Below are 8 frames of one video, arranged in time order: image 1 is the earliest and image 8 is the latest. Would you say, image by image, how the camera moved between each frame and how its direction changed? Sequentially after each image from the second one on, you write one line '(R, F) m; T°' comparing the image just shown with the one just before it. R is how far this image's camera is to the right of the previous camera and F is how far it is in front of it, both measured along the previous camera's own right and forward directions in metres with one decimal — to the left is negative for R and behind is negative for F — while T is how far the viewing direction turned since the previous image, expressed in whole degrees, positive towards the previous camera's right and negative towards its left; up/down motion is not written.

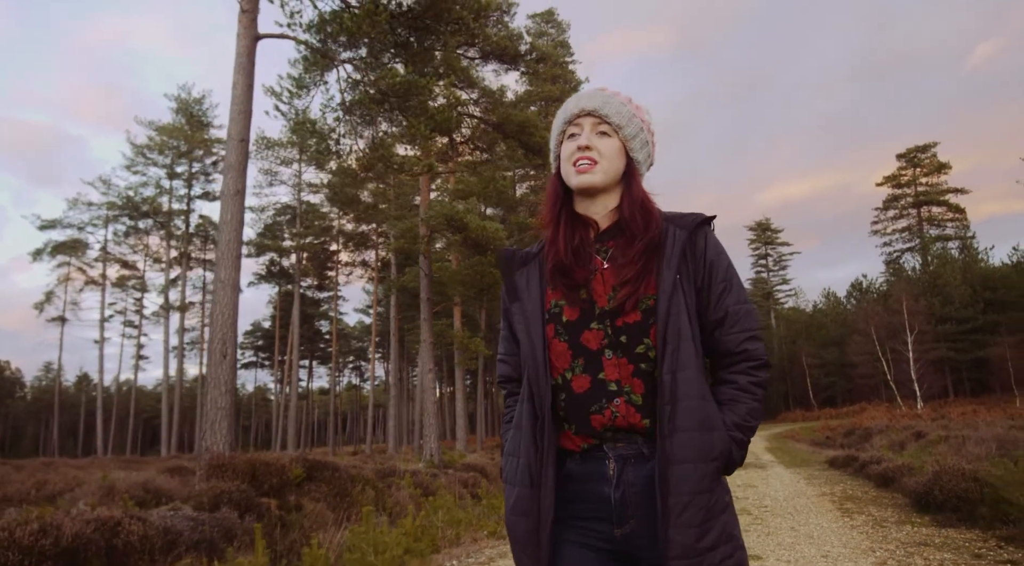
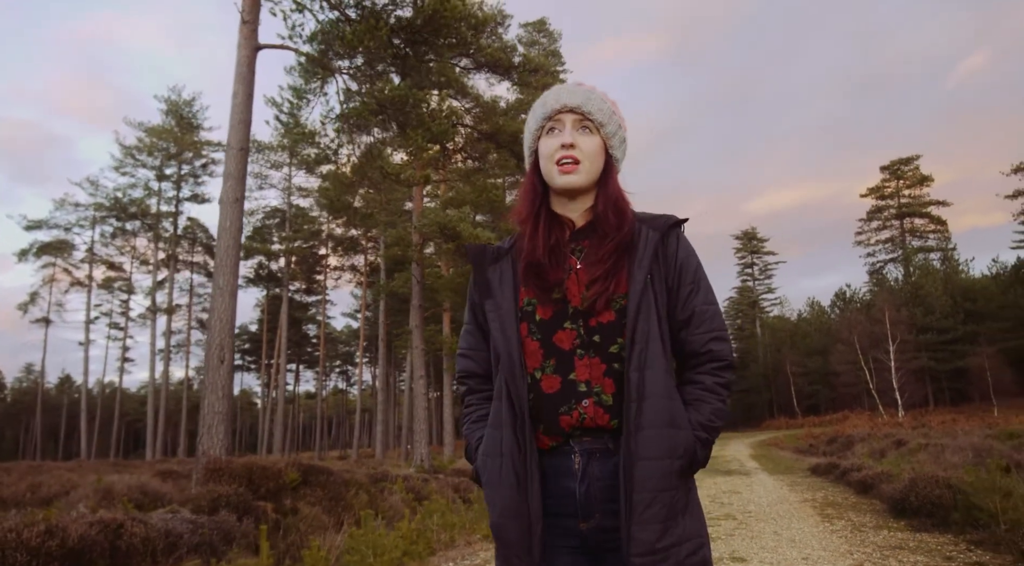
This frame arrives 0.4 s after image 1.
(-0.1, -0.2) m; +1°
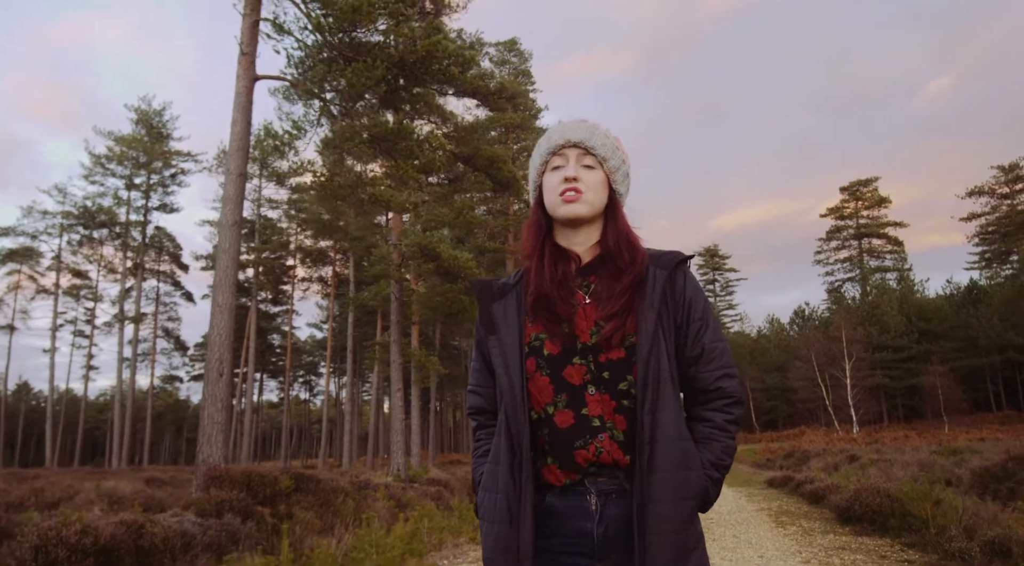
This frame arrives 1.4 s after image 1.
(-0.3, -0.7) m; +3°
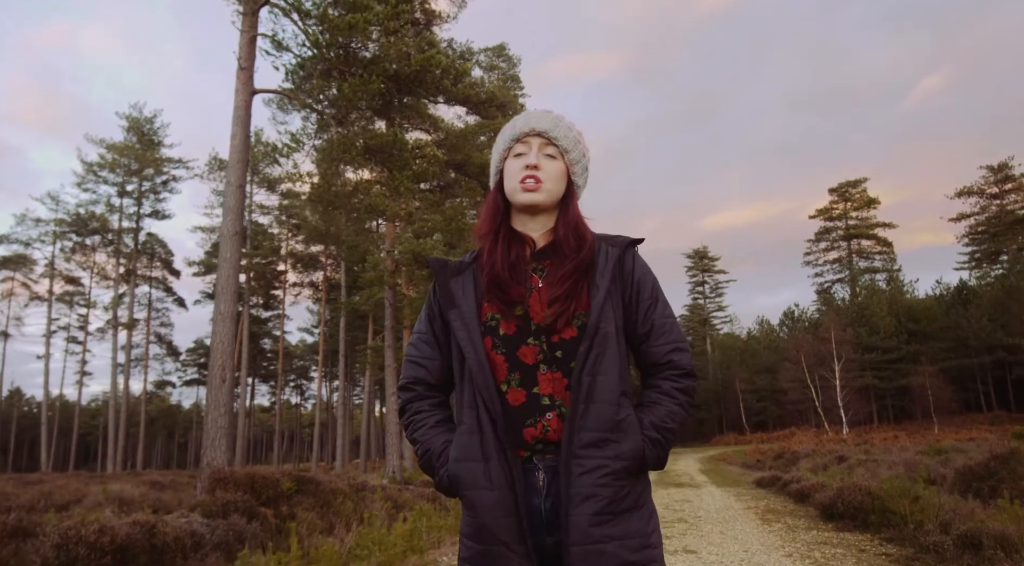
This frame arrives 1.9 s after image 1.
(0.0, -0.3) m; +1°
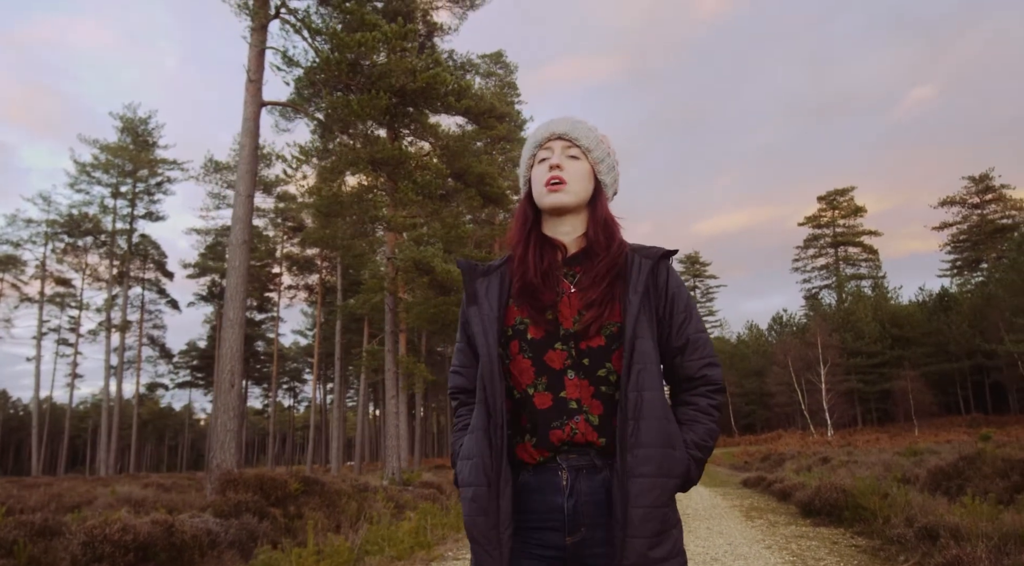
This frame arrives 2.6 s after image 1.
(-0.1, -0.5) m; +1°
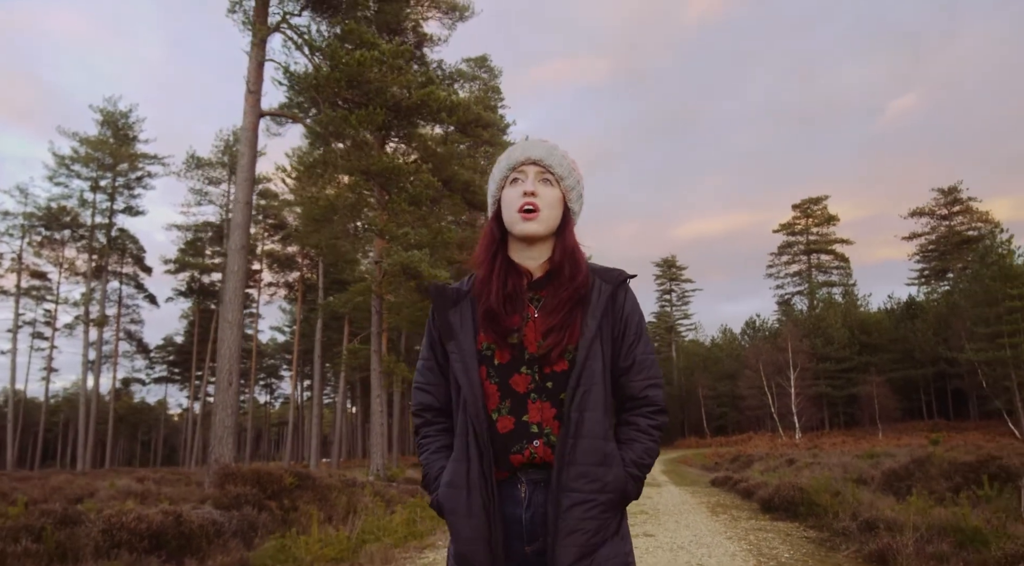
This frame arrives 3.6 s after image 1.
(-0.1, -0.6) m; +2°
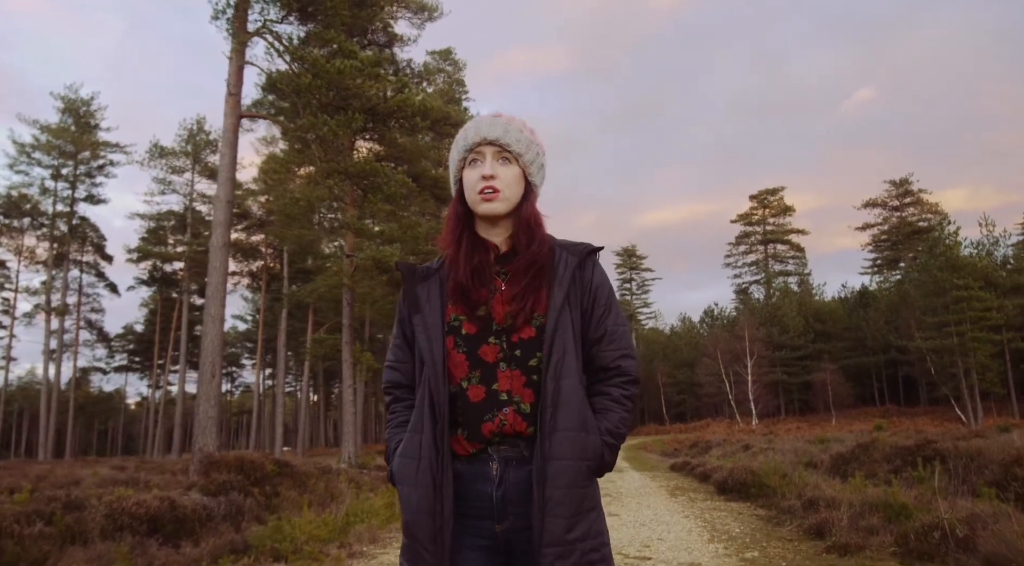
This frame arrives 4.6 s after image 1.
(-0.2, -0.5) m; +3°
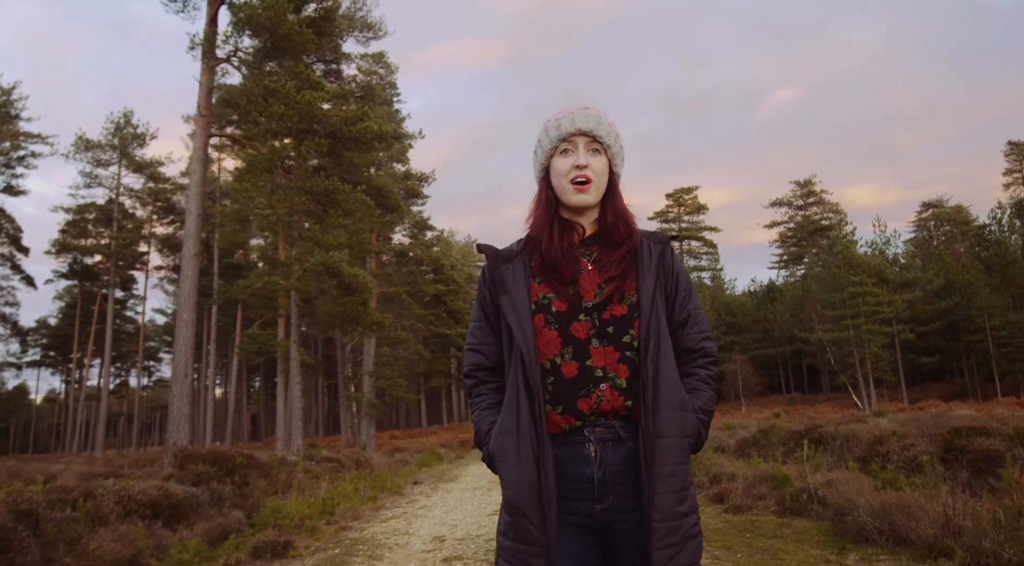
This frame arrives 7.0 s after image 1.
(-0.5, -1.3) m; +7°
